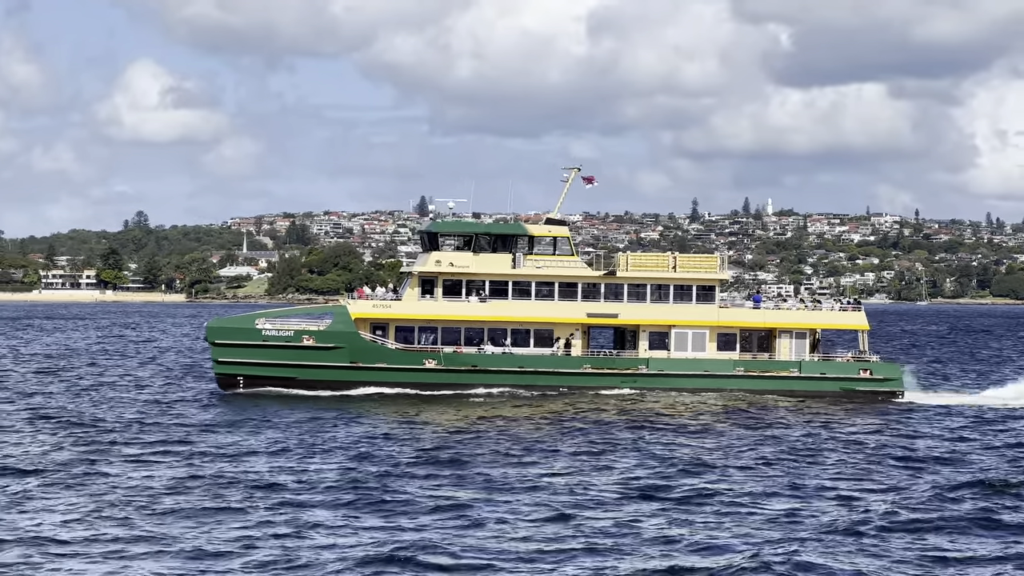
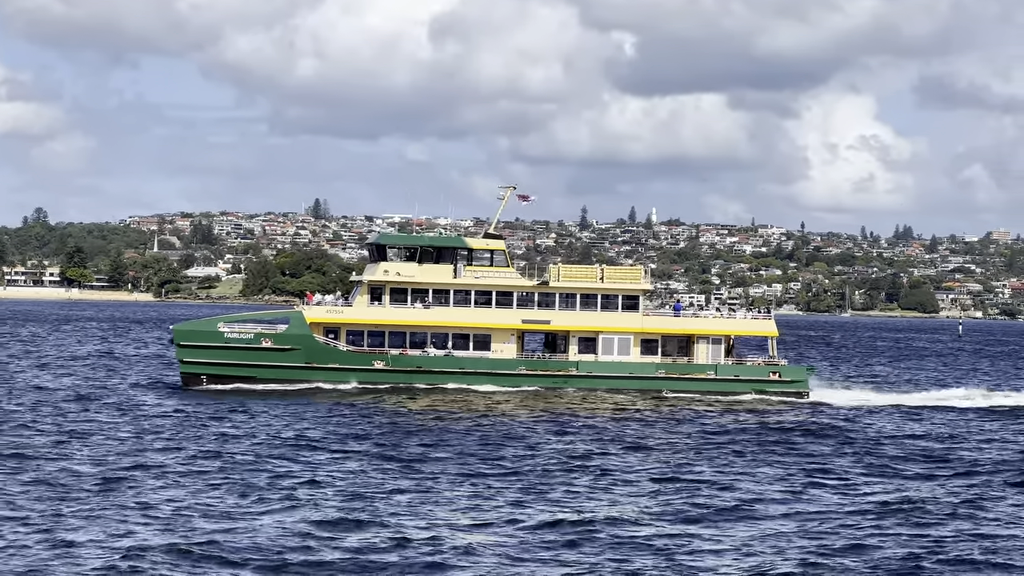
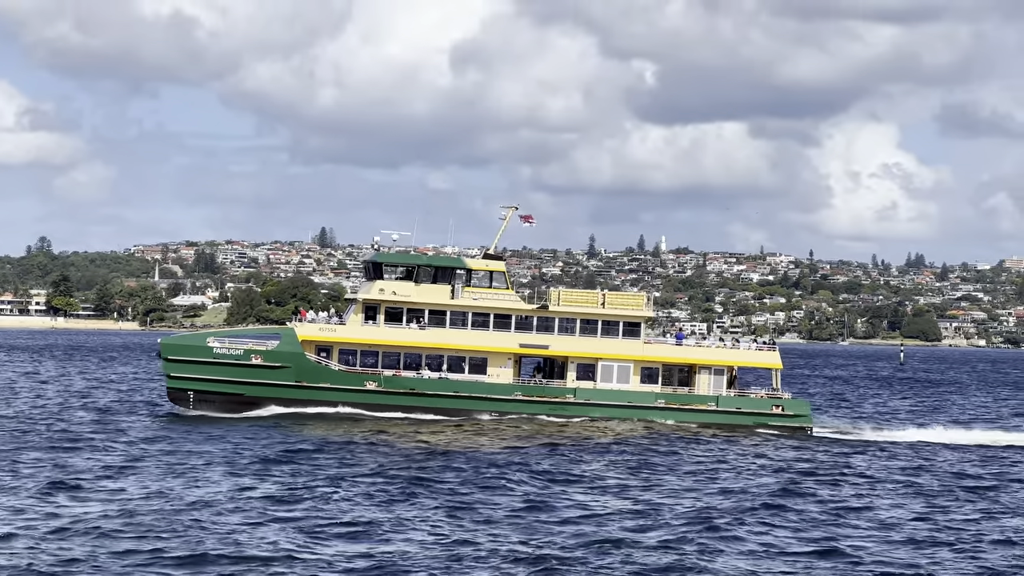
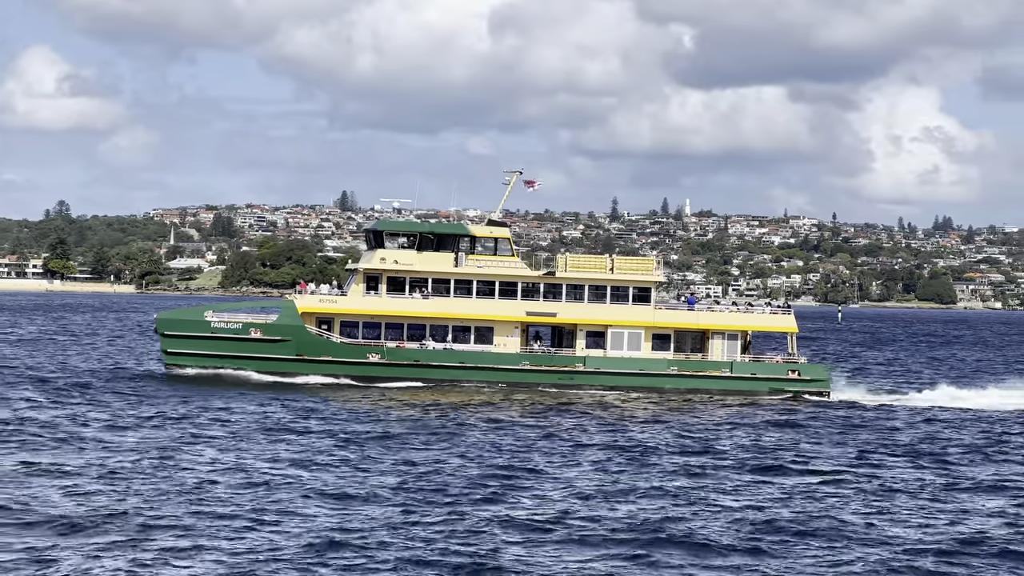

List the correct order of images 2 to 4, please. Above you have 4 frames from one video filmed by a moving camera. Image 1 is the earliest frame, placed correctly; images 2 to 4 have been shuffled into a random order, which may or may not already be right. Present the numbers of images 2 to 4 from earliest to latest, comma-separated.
4, 3, 2
